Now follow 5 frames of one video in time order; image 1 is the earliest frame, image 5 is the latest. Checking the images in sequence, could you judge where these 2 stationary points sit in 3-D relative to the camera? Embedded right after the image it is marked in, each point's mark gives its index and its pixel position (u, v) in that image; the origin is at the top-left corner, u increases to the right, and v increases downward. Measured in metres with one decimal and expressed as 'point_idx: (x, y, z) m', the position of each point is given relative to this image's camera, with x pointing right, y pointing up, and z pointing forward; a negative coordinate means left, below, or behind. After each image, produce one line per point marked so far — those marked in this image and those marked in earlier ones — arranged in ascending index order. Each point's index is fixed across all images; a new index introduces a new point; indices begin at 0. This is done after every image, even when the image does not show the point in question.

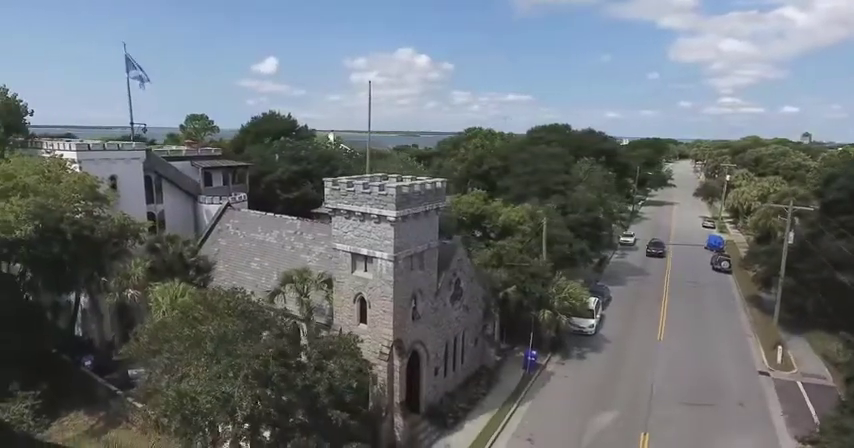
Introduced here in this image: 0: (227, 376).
0: (-6.1, -4.5, +16.6) m
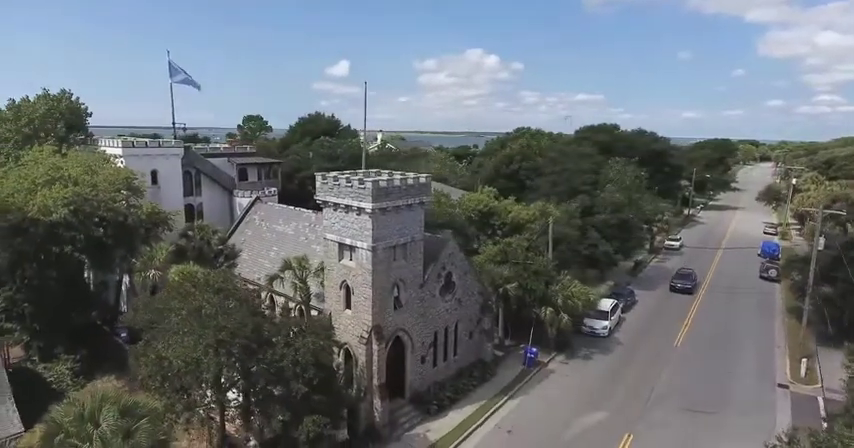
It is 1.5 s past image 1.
0: (-7.9, -4.1, +18.9) m
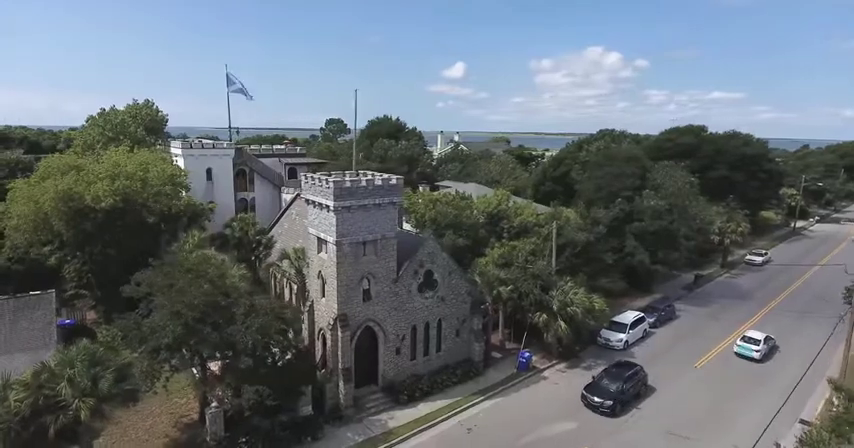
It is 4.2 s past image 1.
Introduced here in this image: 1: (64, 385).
0: (-10.8, -3.7, +22.5) m
1: (-13.2, -5.8, +20.0) m
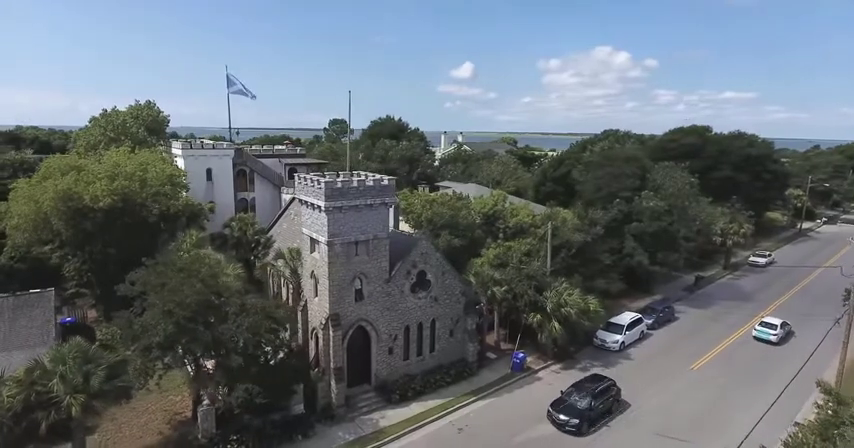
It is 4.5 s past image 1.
0: (-11.3, -3.7, +22.8) m
1: (-13.8, -5.8, +20.3) m
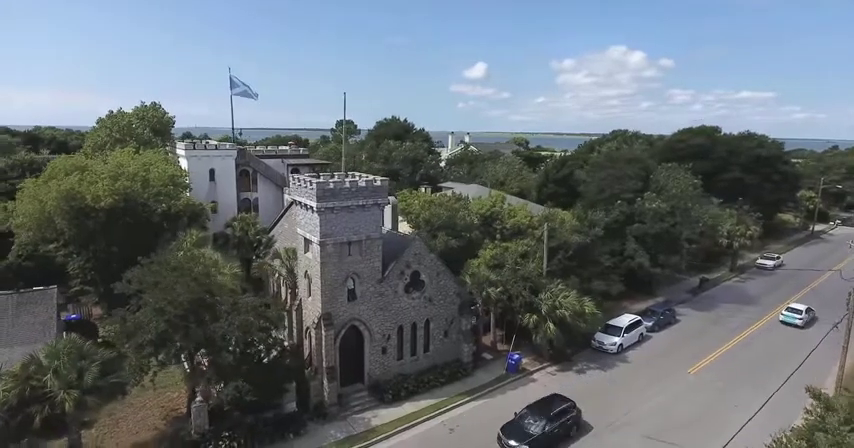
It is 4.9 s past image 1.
0: (-11.8, -3.7, +23.2) m
1: (-14.3, -5.8, +20.8) m
